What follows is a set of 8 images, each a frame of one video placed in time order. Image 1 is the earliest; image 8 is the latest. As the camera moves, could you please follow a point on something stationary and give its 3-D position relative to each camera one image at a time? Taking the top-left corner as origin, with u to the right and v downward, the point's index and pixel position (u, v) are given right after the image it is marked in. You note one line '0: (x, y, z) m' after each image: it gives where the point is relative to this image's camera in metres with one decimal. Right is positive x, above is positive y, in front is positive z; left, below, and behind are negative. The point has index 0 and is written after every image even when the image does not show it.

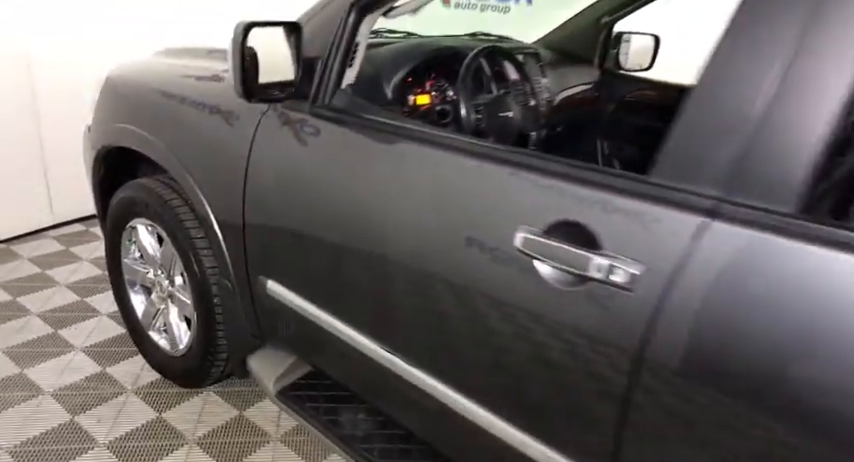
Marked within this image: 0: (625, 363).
0: (+0.3, -0.2, +0.9) m
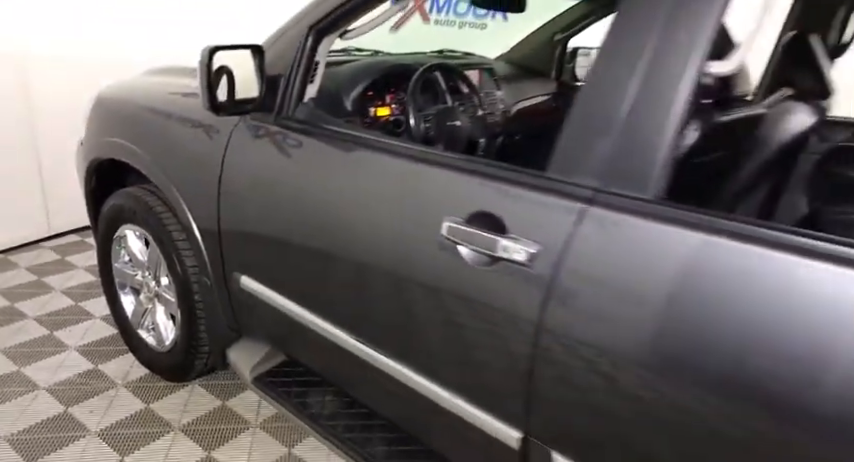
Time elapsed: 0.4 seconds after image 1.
0: (+0.2, -0.2, +1.0) m
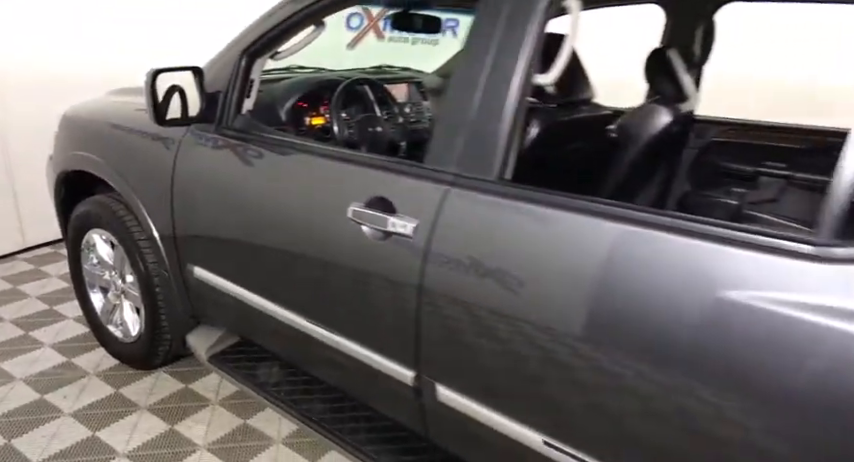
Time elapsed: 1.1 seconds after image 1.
0: (0.0, -0.1, +1.3) m
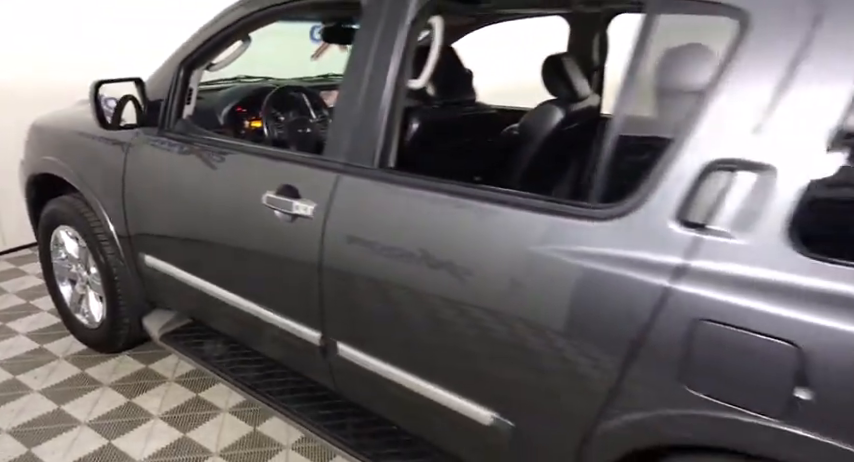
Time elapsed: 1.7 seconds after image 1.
0: (-0.3, -0.1, +1.6) m
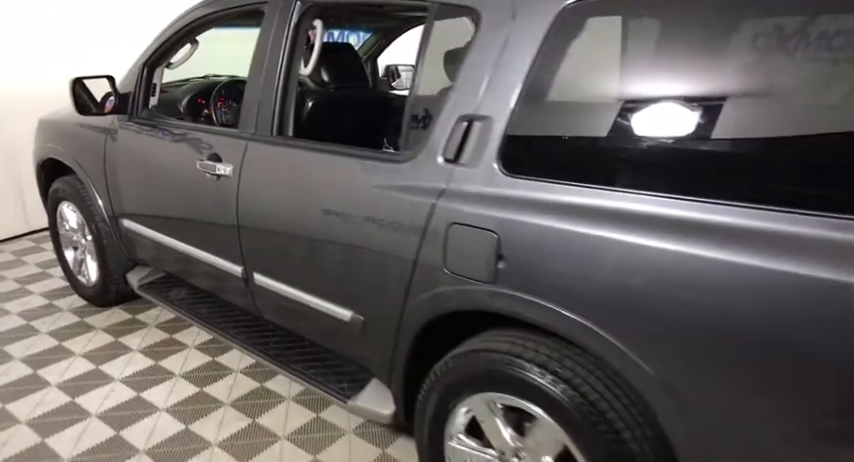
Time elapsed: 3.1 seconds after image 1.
0: (-0.7, +0.1, +2.0) m
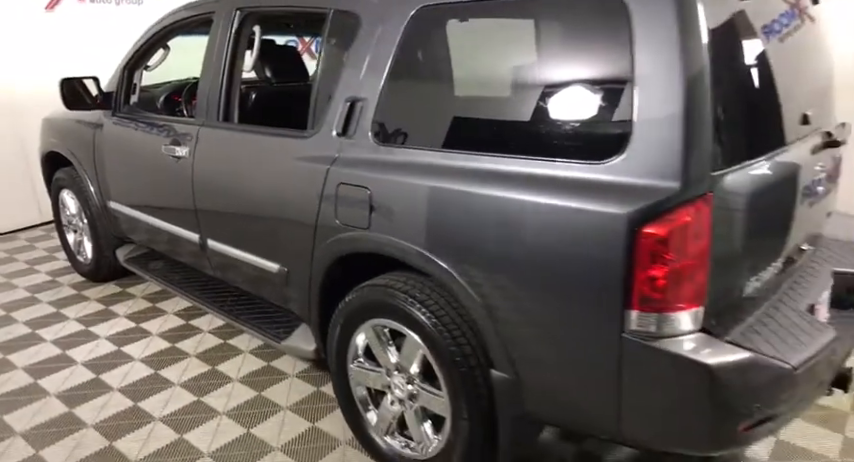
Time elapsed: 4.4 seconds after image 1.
0: (-1.0, +0.2, +2.4) m
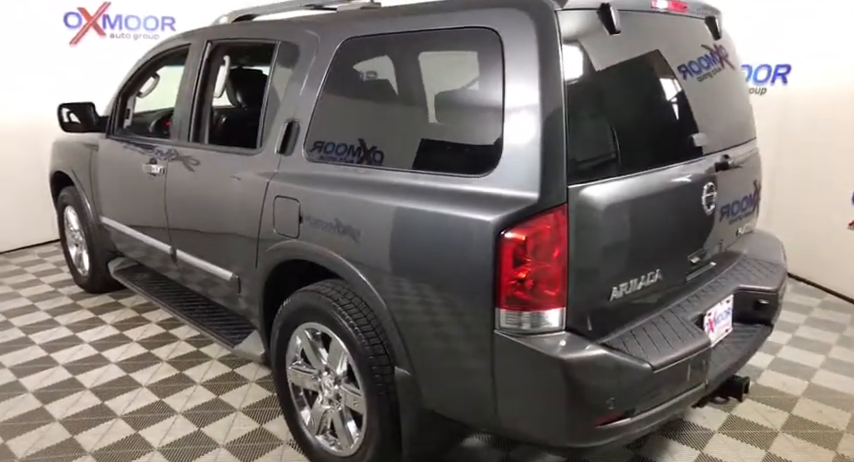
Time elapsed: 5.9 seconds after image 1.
0: (-1.2, +0.1, +2.6) m
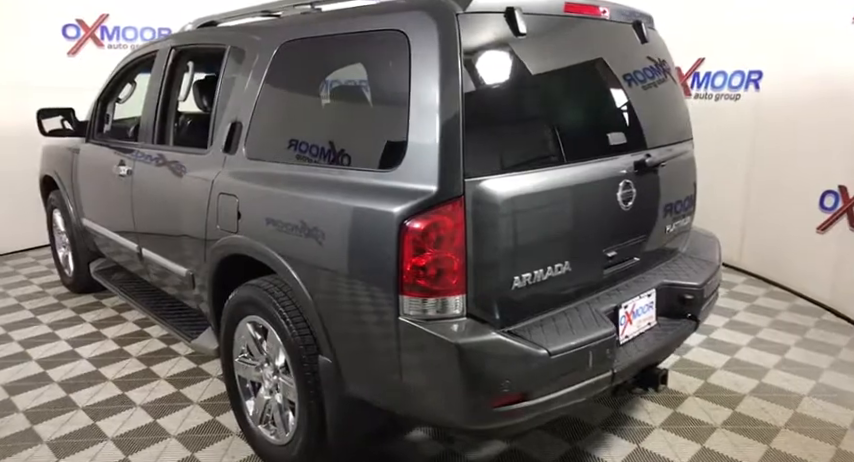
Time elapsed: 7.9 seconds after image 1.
0: (-1.4, +0.1, +2.7) m
